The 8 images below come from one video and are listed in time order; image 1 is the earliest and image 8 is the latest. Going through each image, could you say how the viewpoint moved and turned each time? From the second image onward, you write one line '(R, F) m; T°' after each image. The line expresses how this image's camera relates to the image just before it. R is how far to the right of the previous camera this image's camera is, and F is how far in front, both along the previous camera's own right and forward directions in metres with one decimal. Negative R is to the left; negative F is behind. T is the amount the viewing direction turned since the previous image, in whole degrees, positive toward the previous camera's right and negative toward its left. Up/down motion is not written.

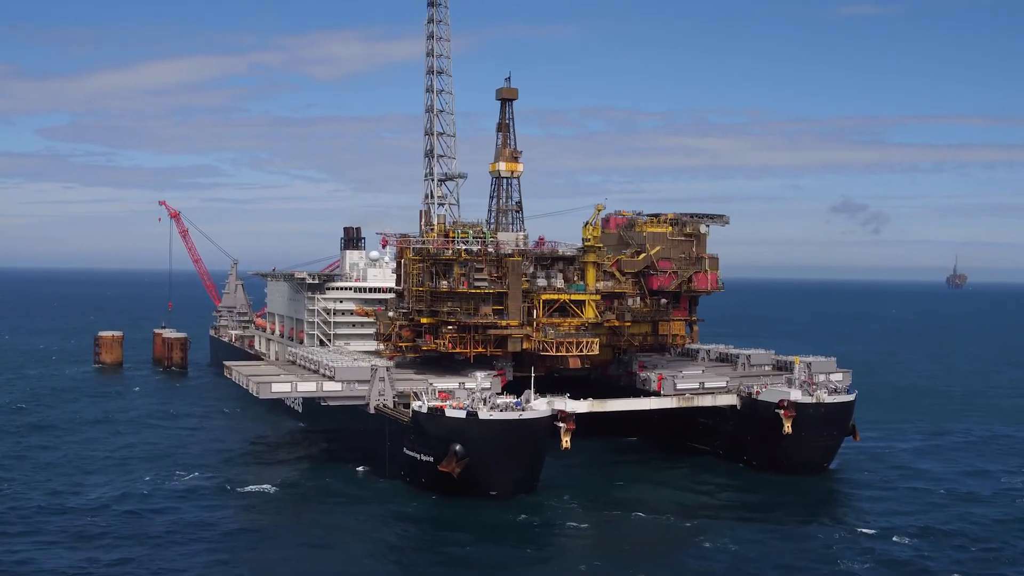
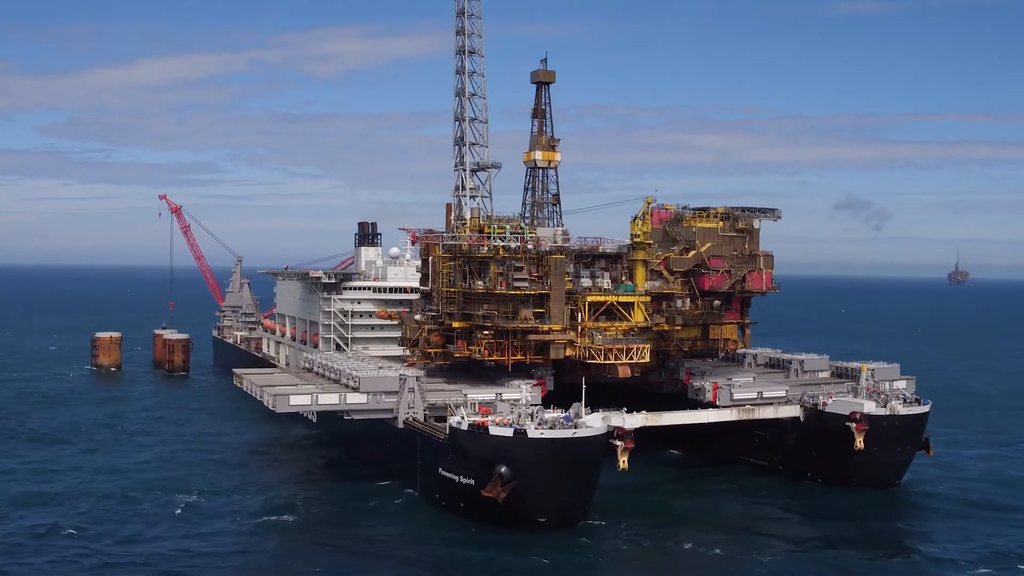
(-2.0, +5.6) m; 0°
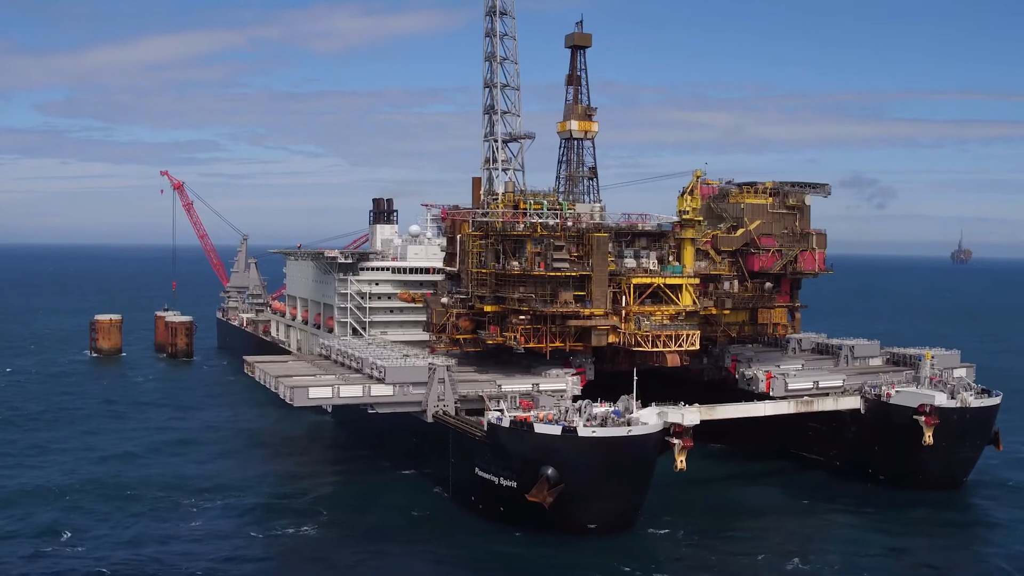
(-1.6, +4.4) m; 0°
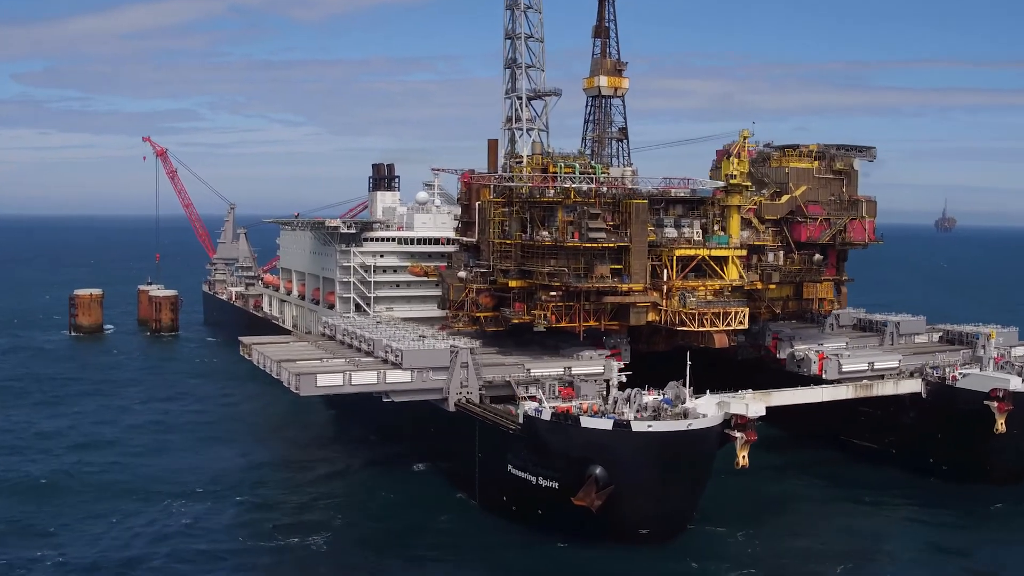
(-1.8, +5.0) m; +1°
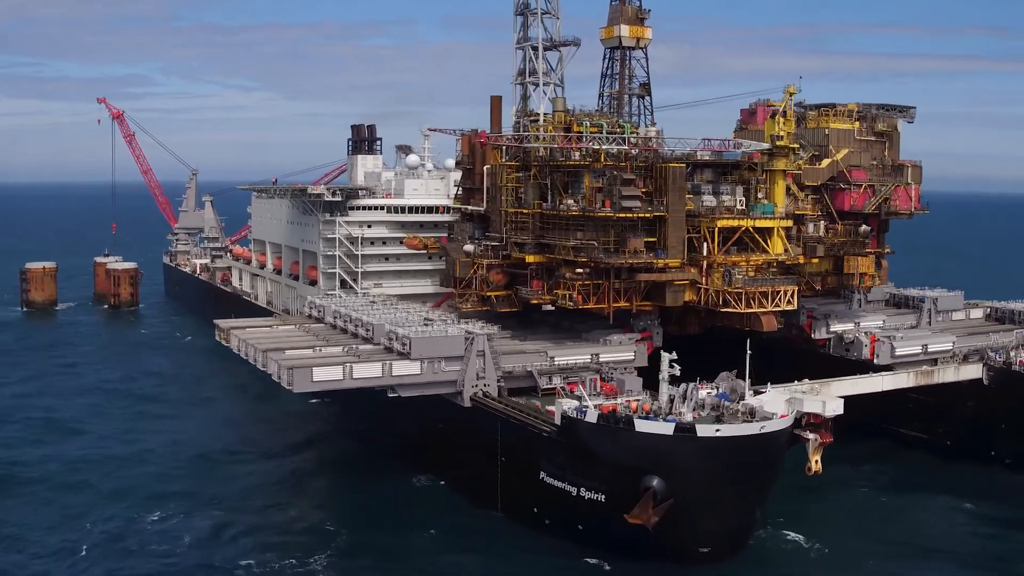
(-2.1, +5.4) m; +2°
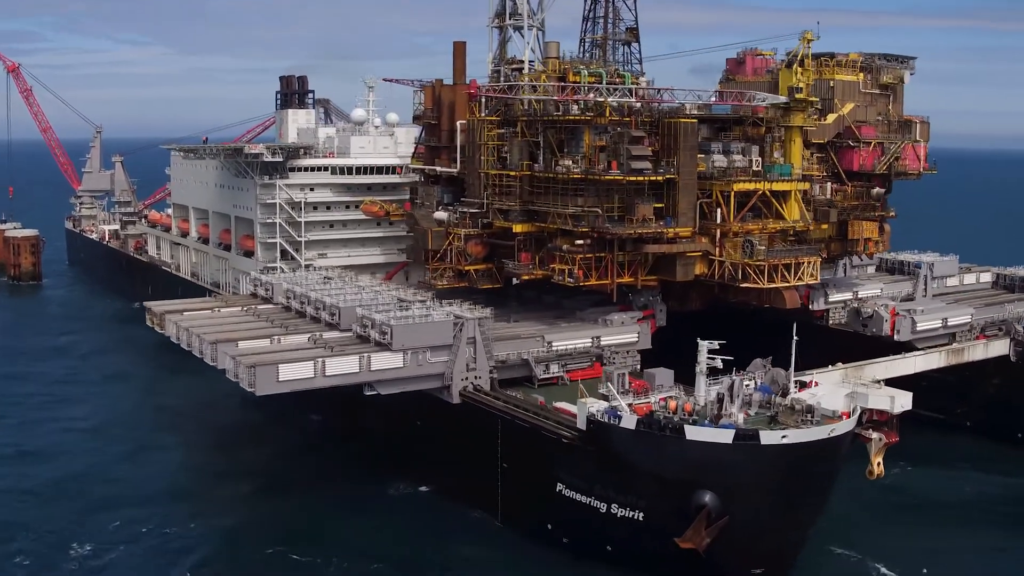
(-2.4, +5.3) m; +5°
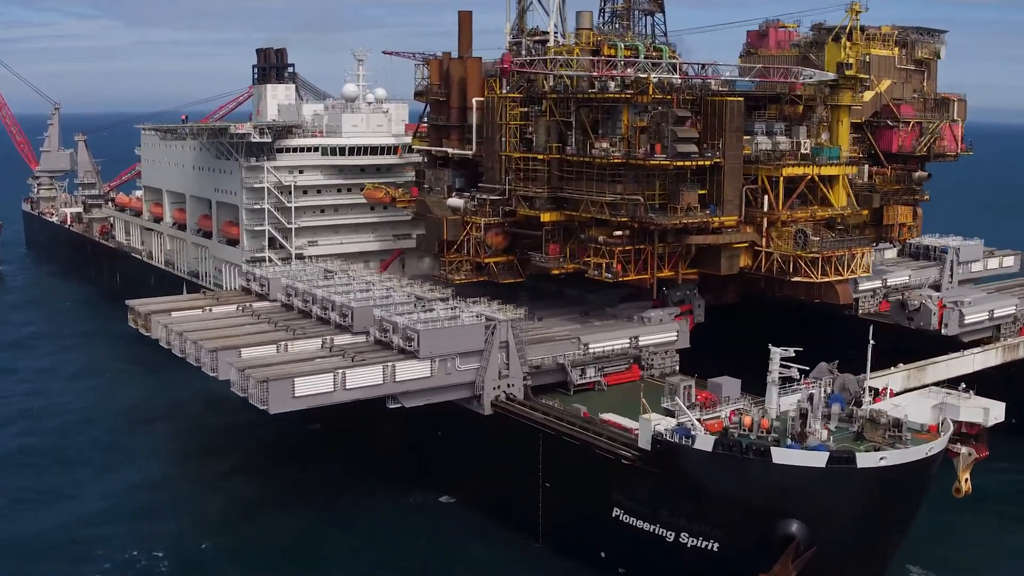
(-2.0, +3.1) m; +2°
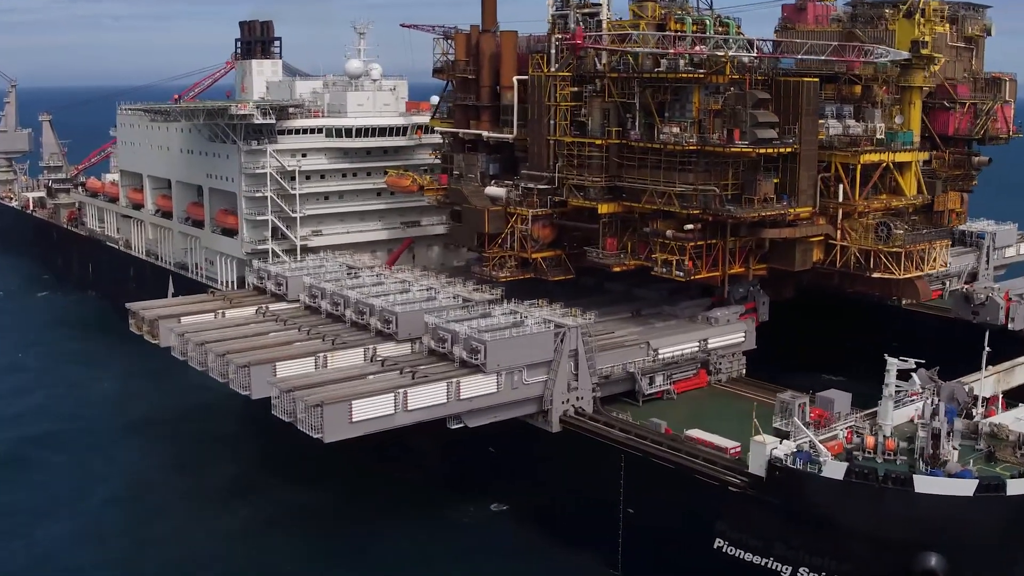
(-2.7, +2.8) m; +3°
